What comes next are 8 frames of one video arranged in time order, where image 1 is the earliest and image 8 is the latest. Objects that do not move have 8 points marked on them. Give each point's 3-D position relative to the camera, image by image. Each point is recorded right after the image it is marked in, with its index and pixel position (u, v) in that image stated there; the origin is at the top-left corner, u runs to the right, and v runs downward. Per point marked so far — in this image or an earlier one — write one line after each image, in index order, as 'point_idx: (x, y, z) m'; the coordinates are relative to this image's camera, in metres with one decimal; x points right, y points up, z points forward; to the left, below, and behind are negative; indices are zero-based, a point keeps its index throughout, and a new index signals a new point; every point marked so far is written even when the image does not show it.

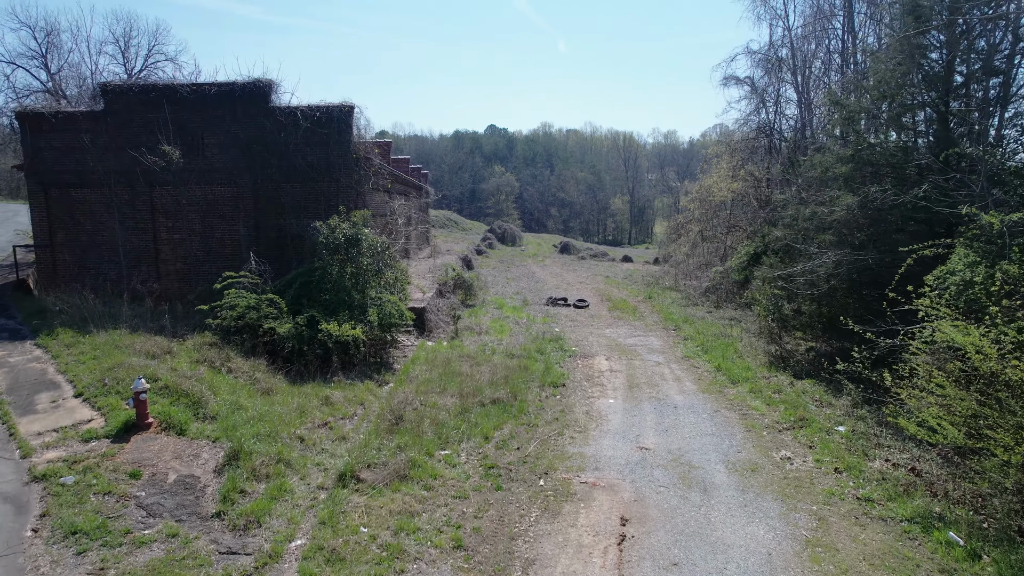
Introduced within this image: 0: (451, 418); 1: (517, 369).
0: (-0.9, -1.9, +7.7) m
1: (+0.1, -1.5, +9.8) m
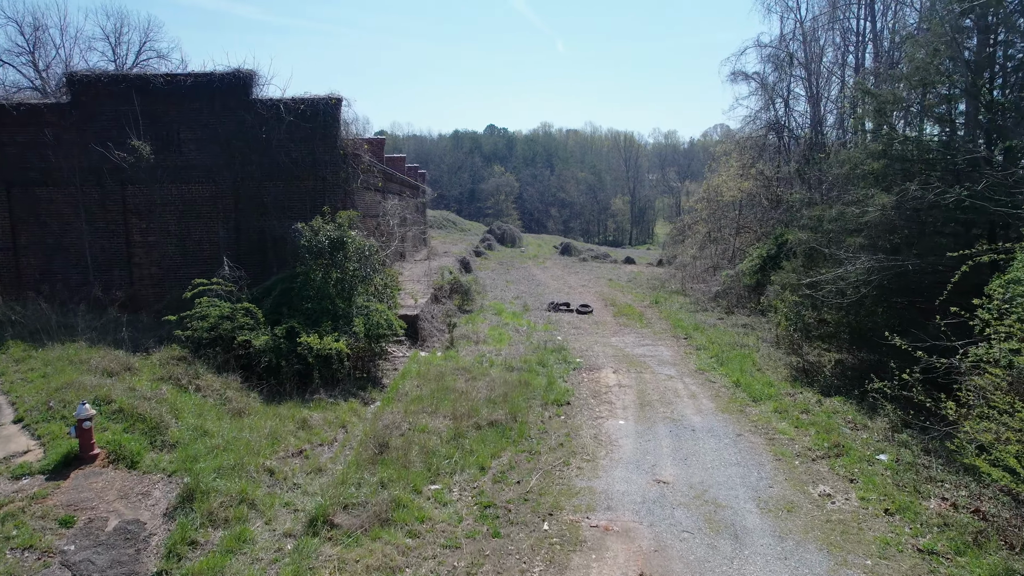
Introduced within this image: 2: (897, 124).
0: (-0.9, -2.0, +6.9) m
1: (+0.1, -1.6, +9.0) m
2: (+6.3, +2.6, +8.9) m
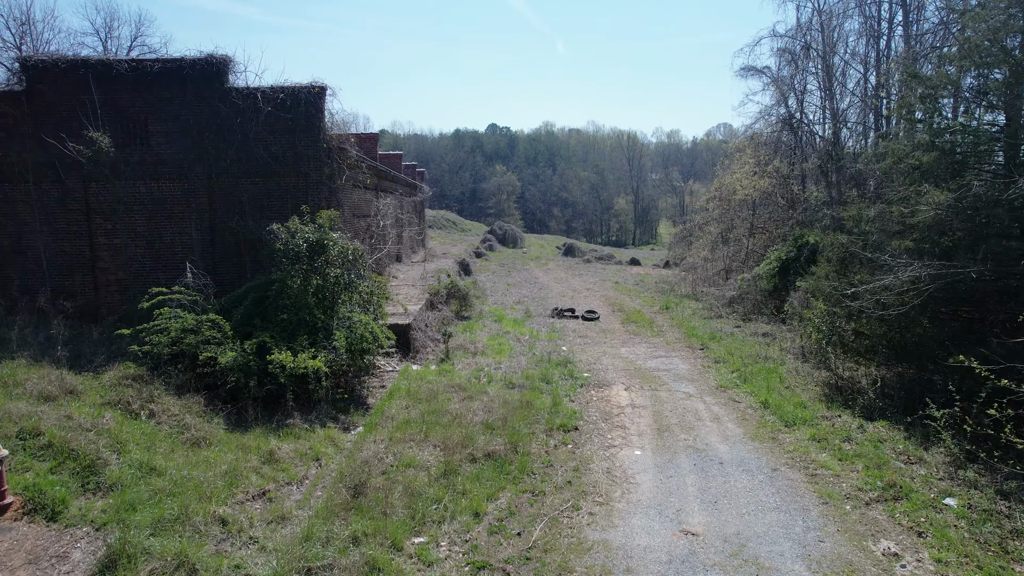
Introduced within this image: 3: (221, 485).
0: (-0.9, -2.2, +5.9) m
1: (+0.1, -1.8, +8.0) m
2: (+6.3, +2.5, +7.9) m
3: (-2.9, -2.0, +5.3) m
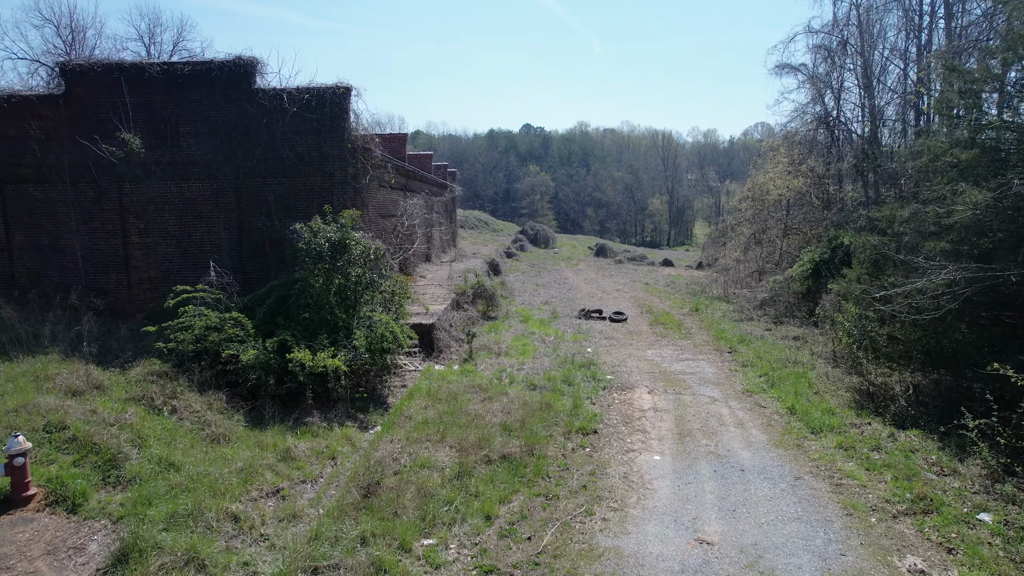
0: (-0.7, -2.2, +5.8) m
1: (+0.4, -1.8, +7.9) m
2: (+6.6, +2.5, +7.4) m
3: (-2.8, -2.0, +5.4) m
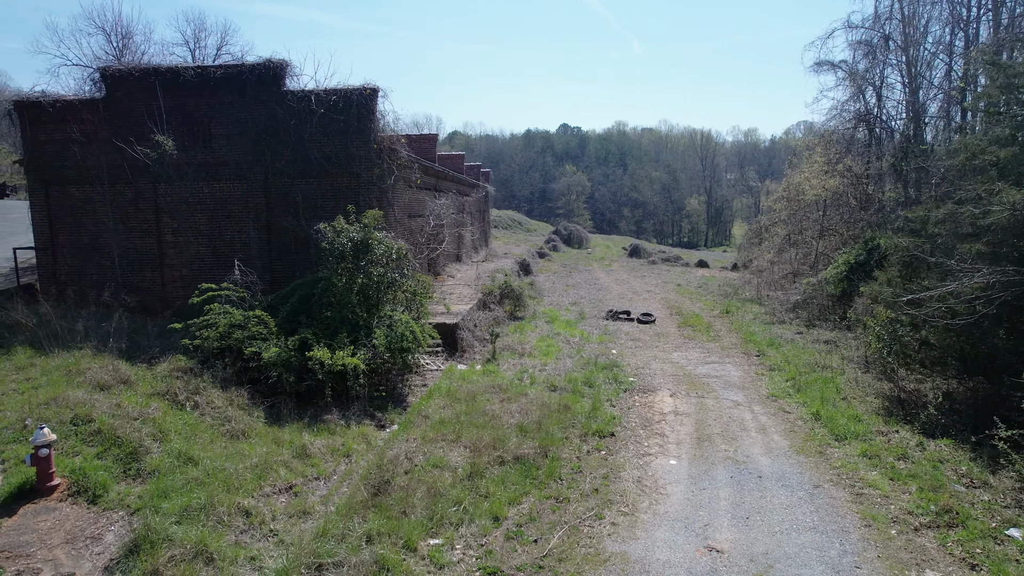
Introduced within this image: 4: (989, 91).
0: (-0.6, -2.2, +5.9) m
1: (+0.6, -1.8, +7.8) m
2: (+6.8, +2.4, +6.9) m
3: (-2.7, -2.0, +5.5) m
4: (+6.7, +2.8, +7.4) m
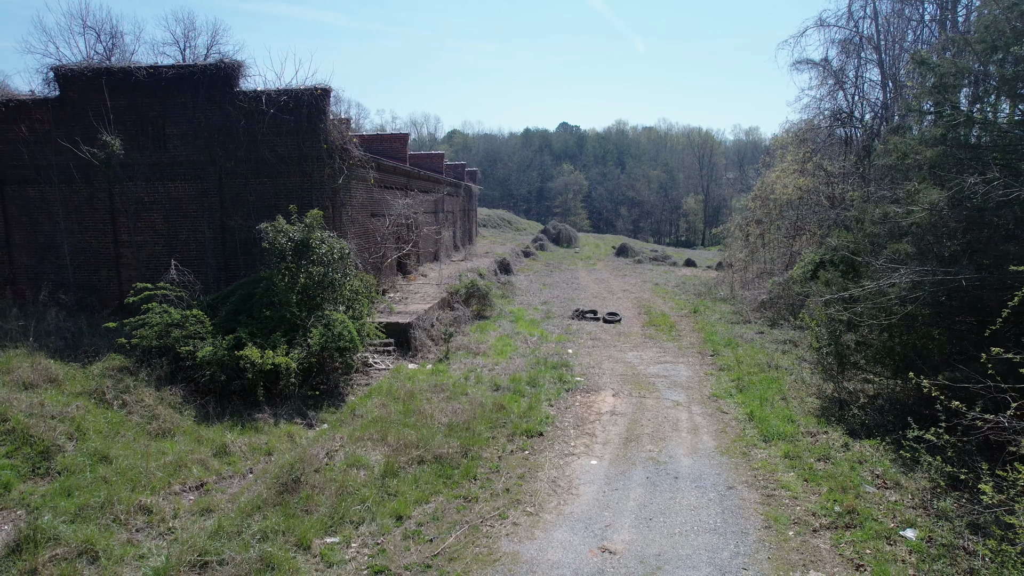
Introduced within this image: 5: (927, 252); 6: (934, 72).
0: (-1.6, -2.2, +5.9) m
1: (-0.3, -1.8, +7.9) m
2: (+5.8, +2.4, +6.9) m
3: (-3.7, -2.0, +5.6) m
4: (+5.8, +2.8, +7.4) m
5: (+5.3, +0.5, +6.7) m
6: (+5.8, +2.9, +7.2) m
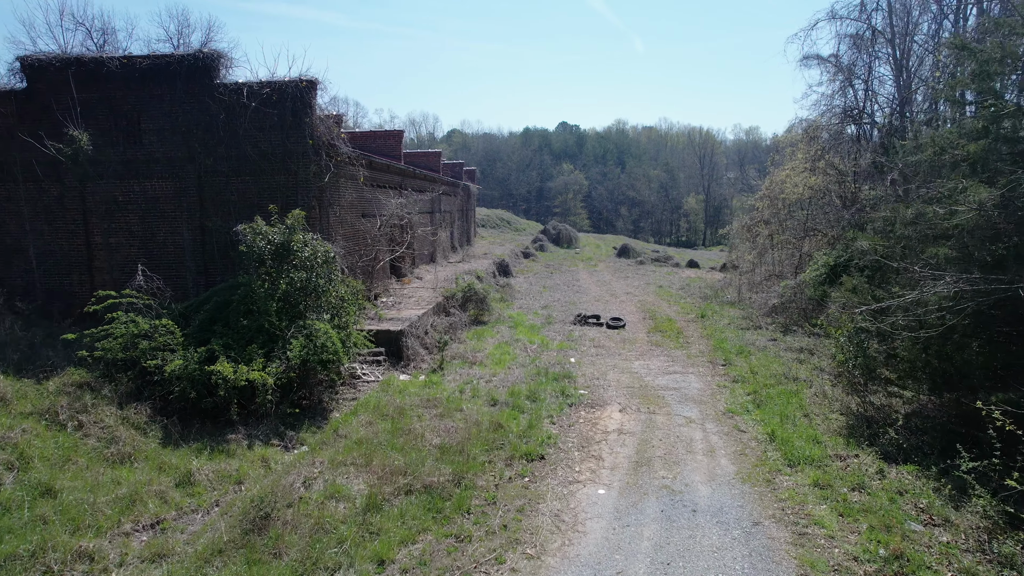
0: (-1.6, -2.3, +5.2) m
1: (-0.4, -1.9, +7.2) m
2: (+5.8, +2.3, +6.2) m
3: (-3.7, -2.1, +4.9) m
4: (+5.7, +2.7, +6.7) m
5: (+5.3, +0.4, +6.0) m
6: (+5.7, +2.8, +6.6) m
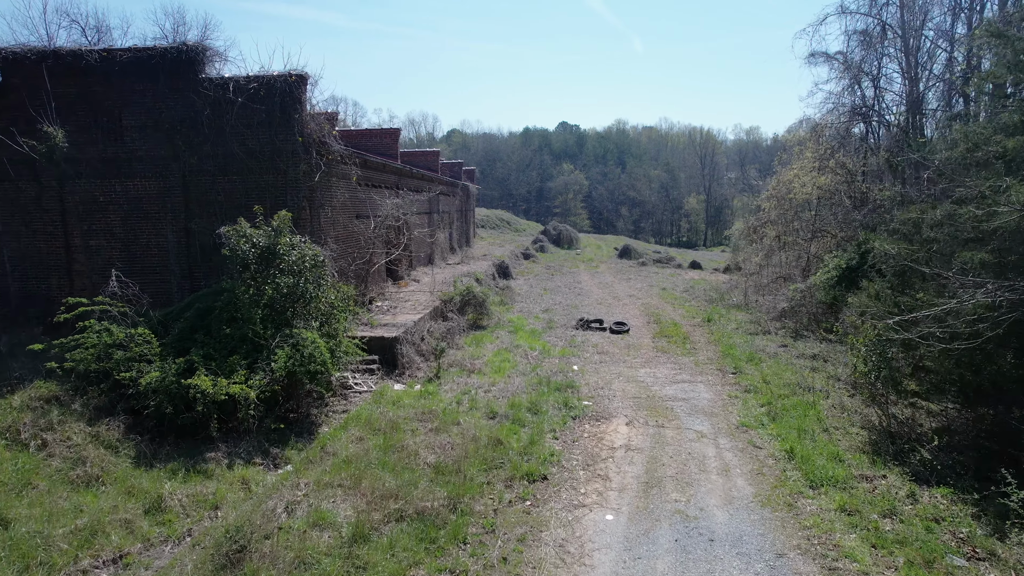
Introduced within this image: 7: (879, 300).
0: (-1.6, -2.3, +4.7) m
1: (-0.4, -2.0, +6.7) m
2: (+5.8, +2.2, +5.7) m
3: (-3.7, -2.2, +4.4) m
4: (+5.7, +2.6, +6.2) m
5: (+5.3, +0.3, +5.6) m
6: (+5.7, +2.8, +6.1) m
7: (+5.3, -0.1, +7.6) m
